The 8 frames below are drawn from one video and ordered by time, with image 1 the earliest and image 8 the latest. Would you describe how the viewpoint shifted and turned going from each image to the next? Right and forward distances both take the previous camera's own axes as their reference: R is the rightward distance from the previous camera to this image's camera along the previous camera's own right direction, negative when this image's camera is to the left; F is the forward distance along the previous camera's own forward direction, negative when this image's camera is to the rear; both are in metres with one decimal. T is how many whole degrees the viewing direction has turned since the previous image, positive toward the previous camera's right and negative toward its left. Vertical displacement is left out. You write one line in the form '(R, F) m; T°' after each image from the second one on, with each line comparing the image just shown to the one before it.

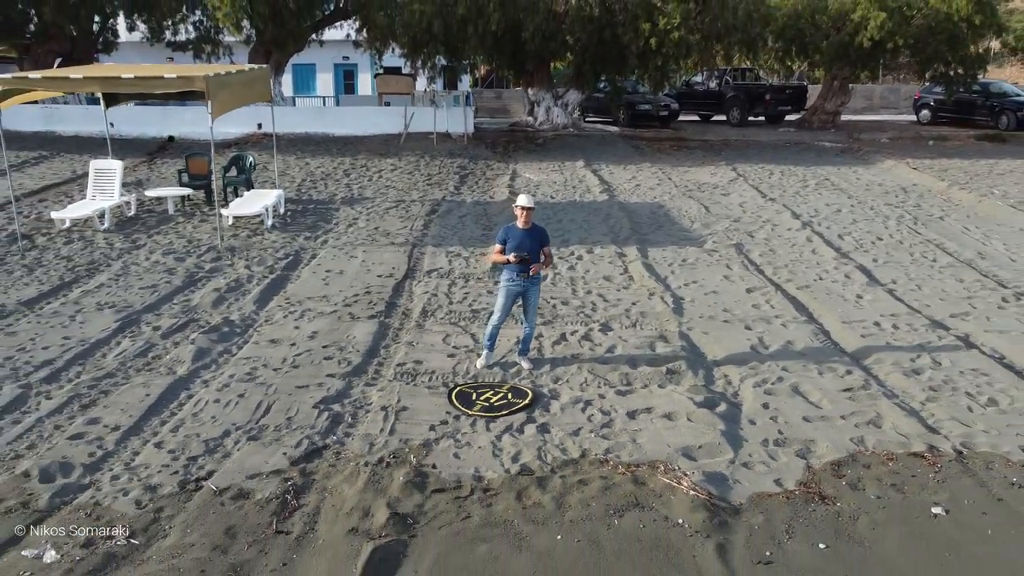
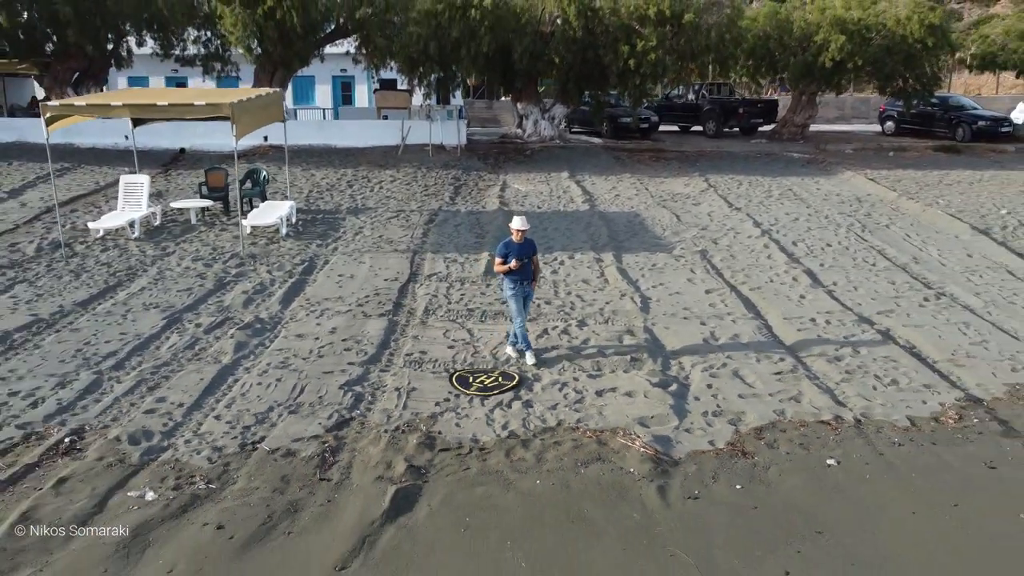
(0.0, -1.0) m; +1°
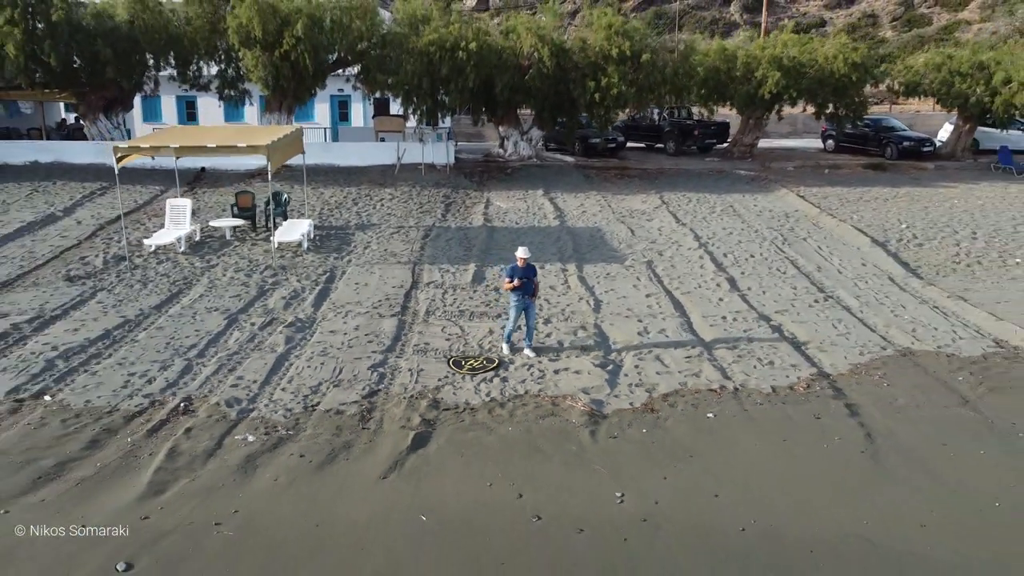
(0.0, -2.1) m; +1°
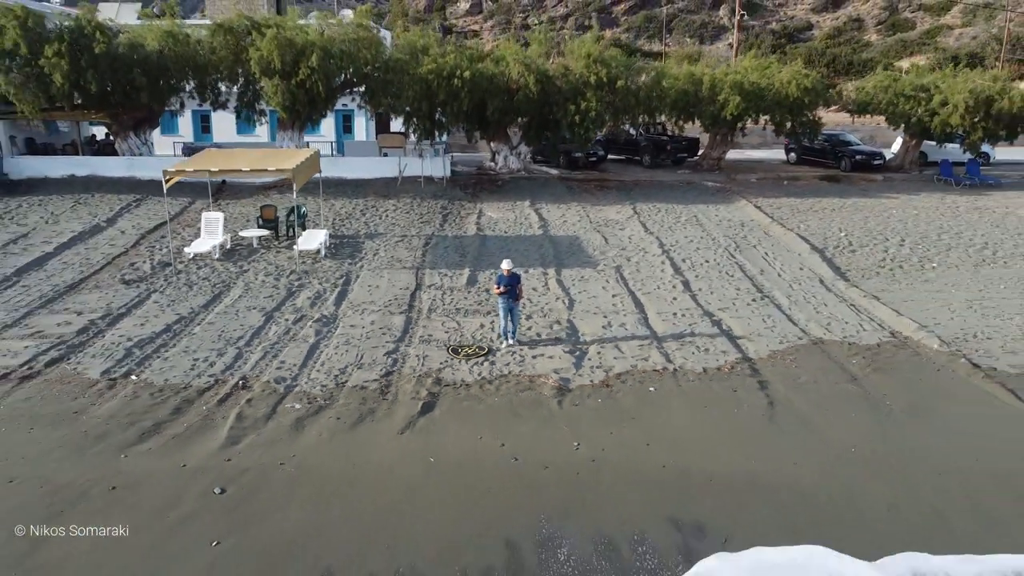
(+0.1, -2.0) m; 0°
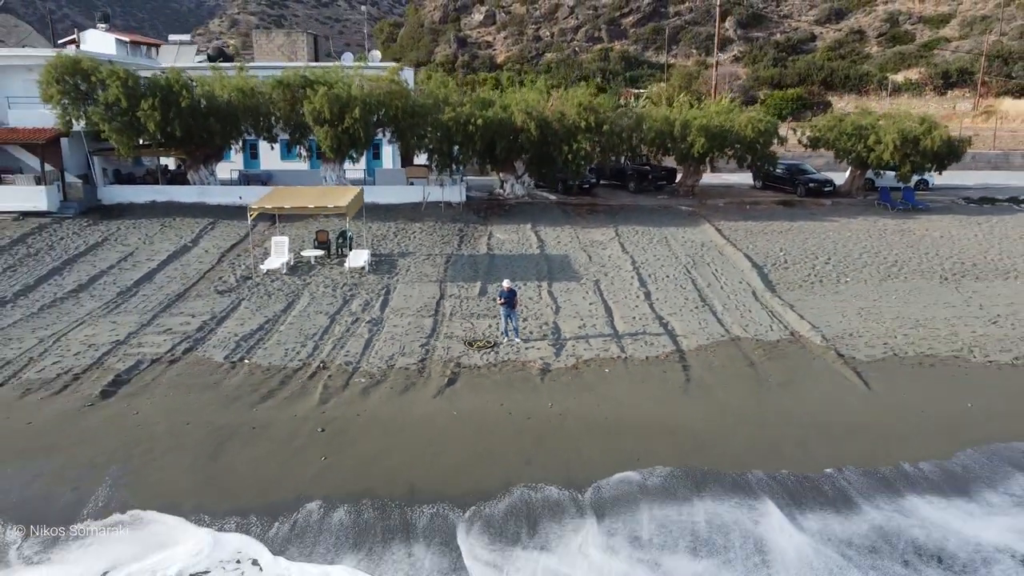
(+0.2, -3.8) m; -1°
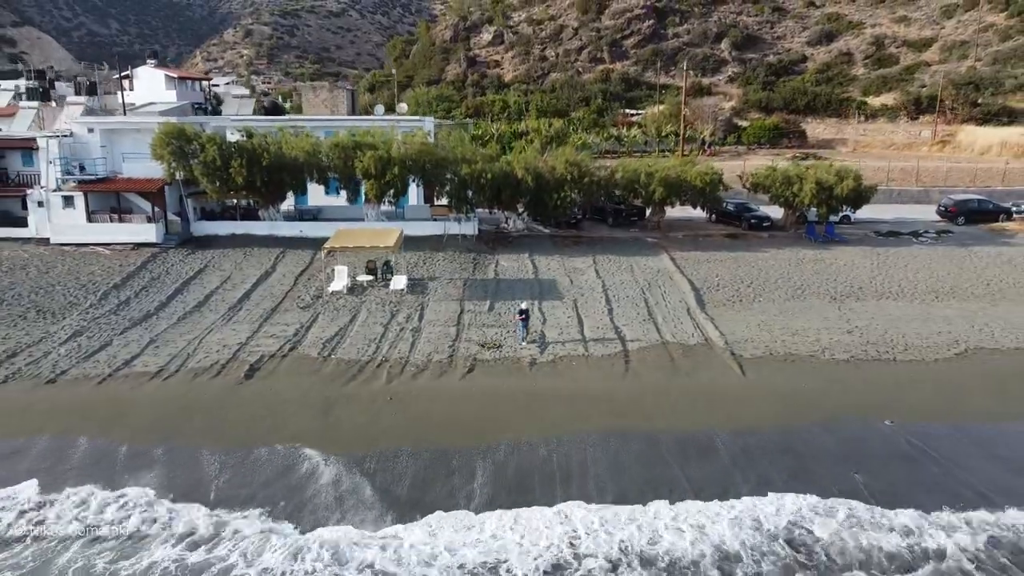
(+0.2, -6.3) m; -1°
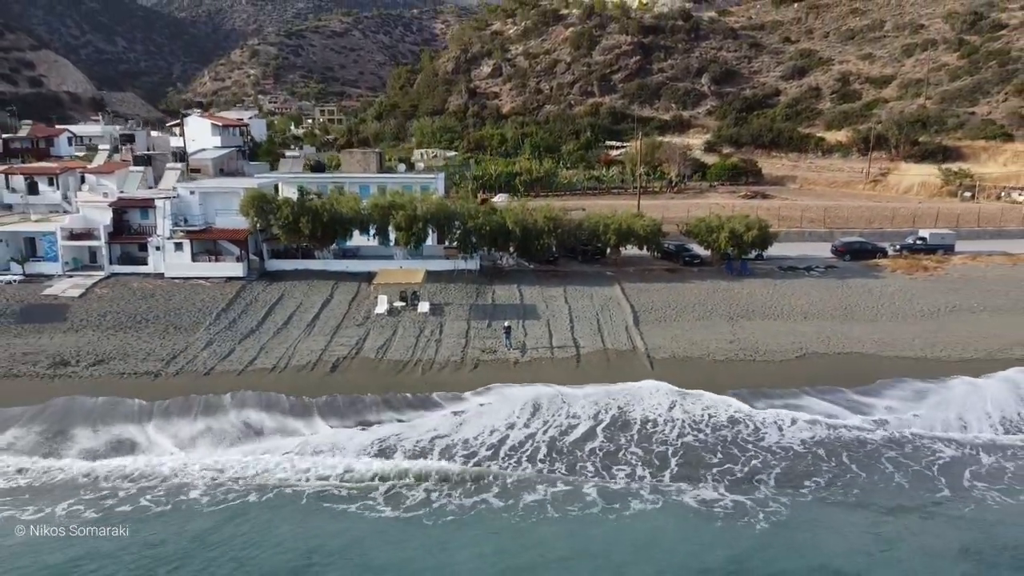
(+0.3, -9.9) m; 0°
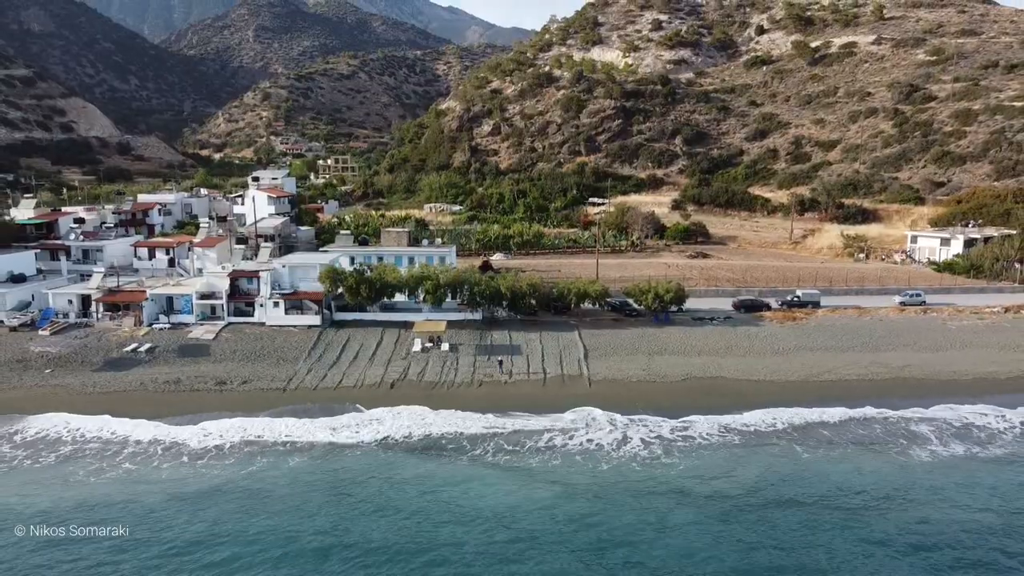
(+0.5, -17.2) m; 0°
